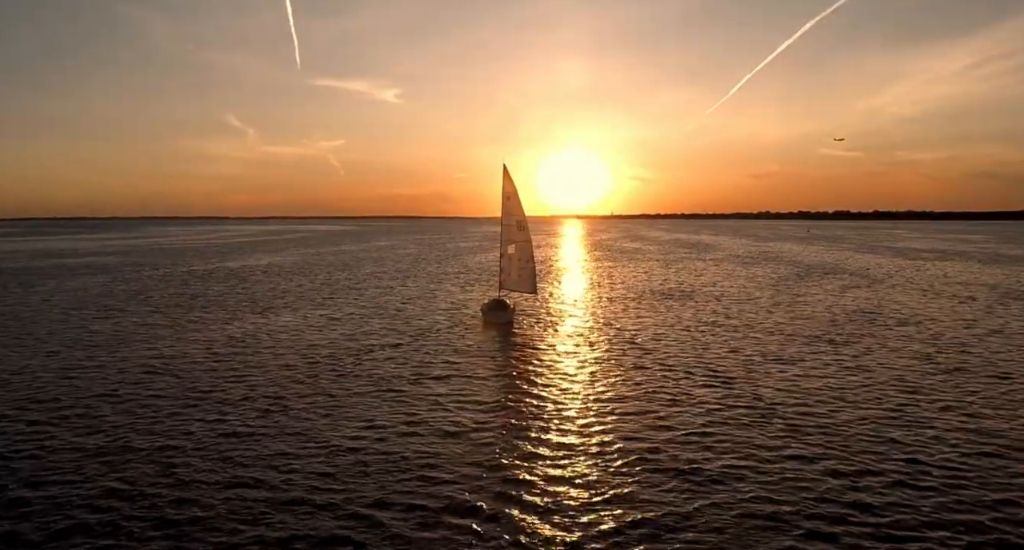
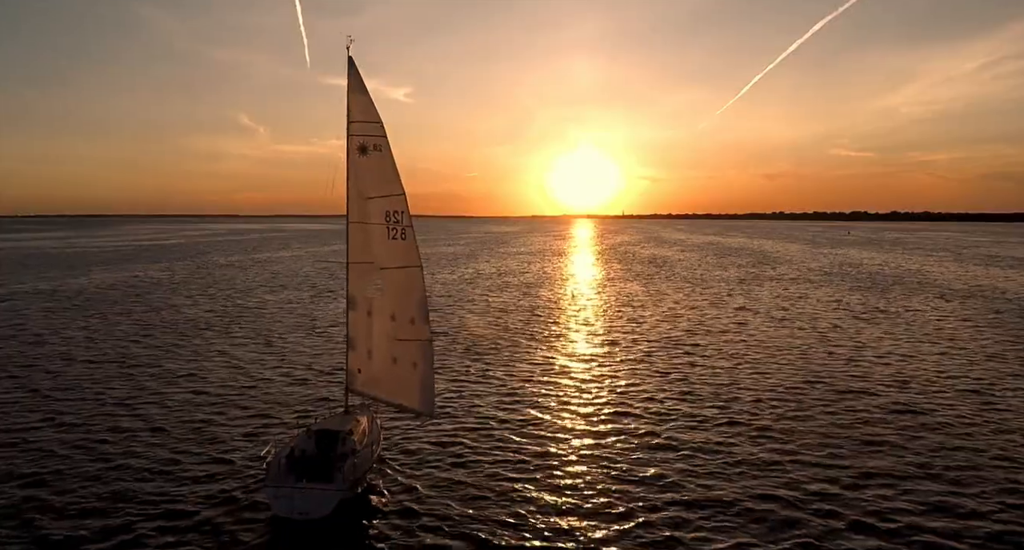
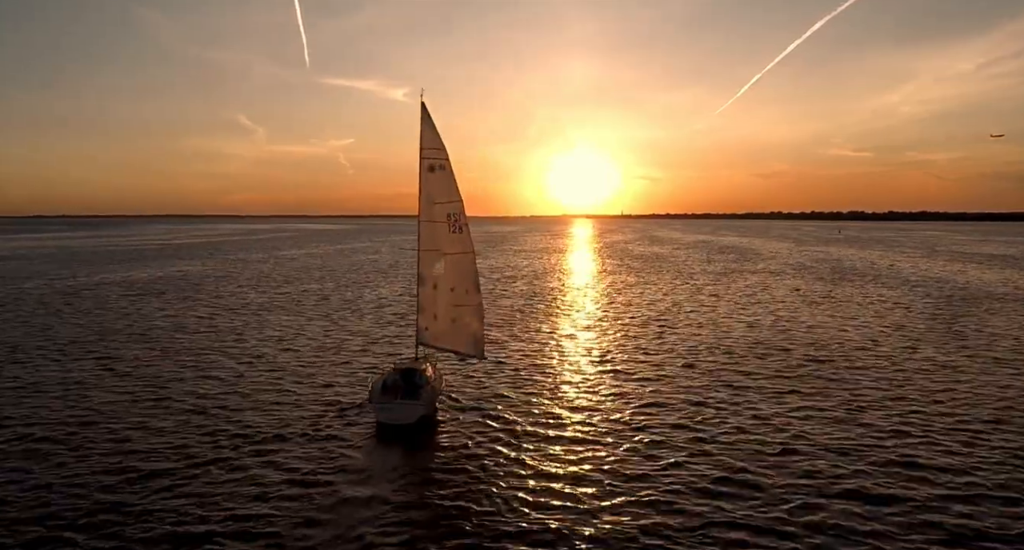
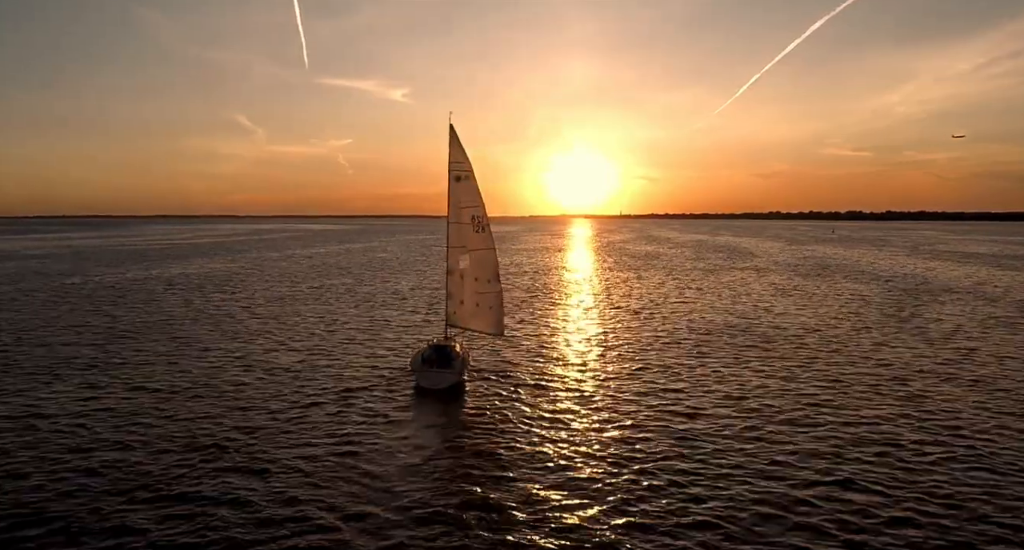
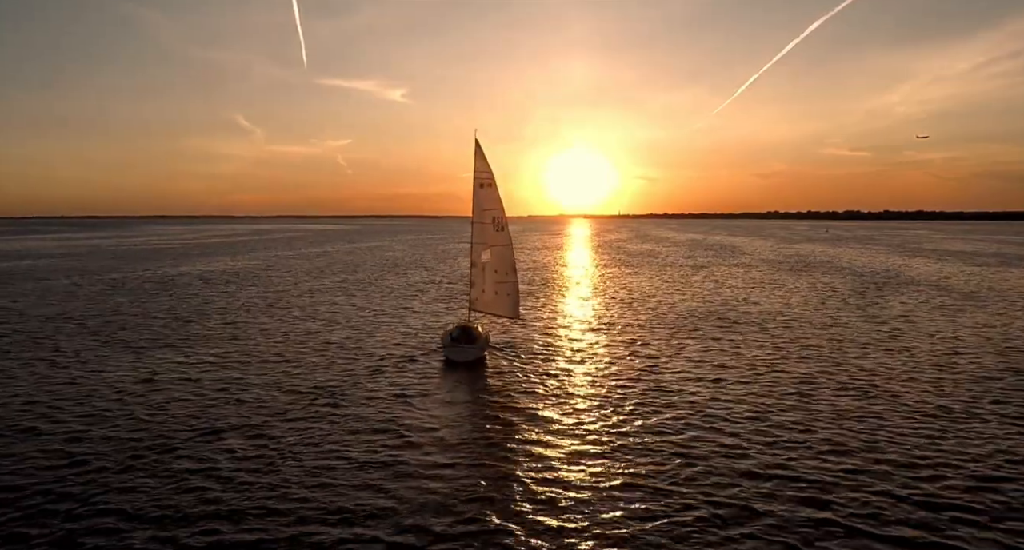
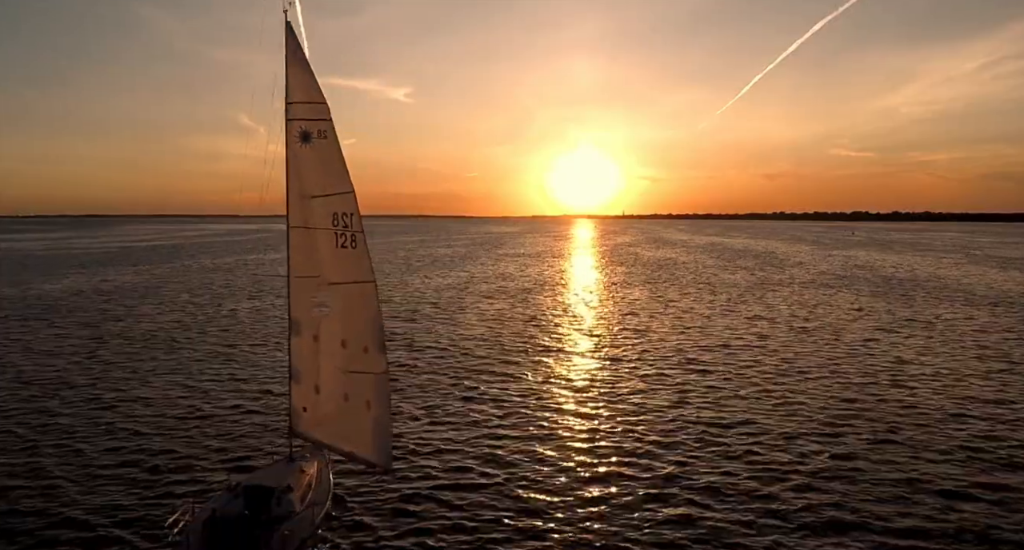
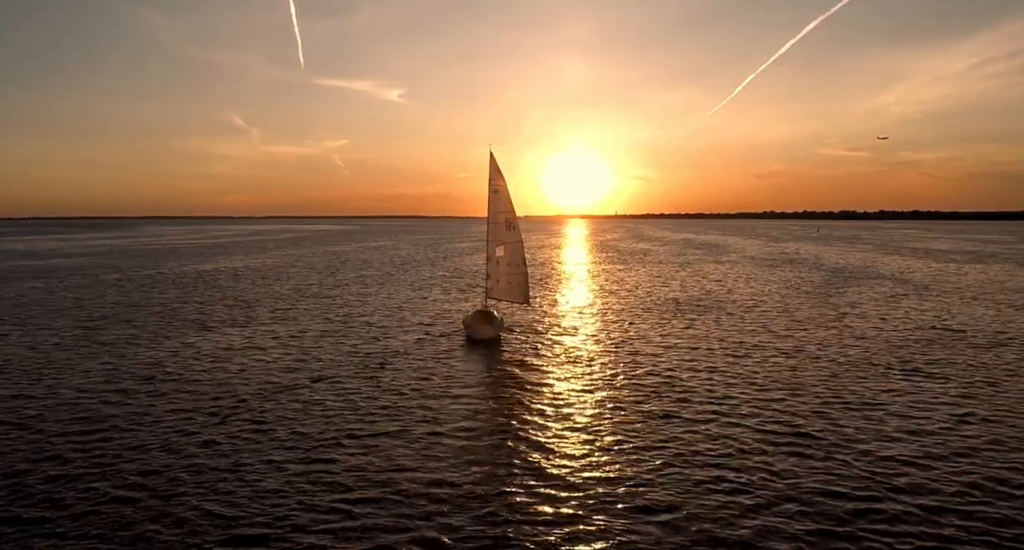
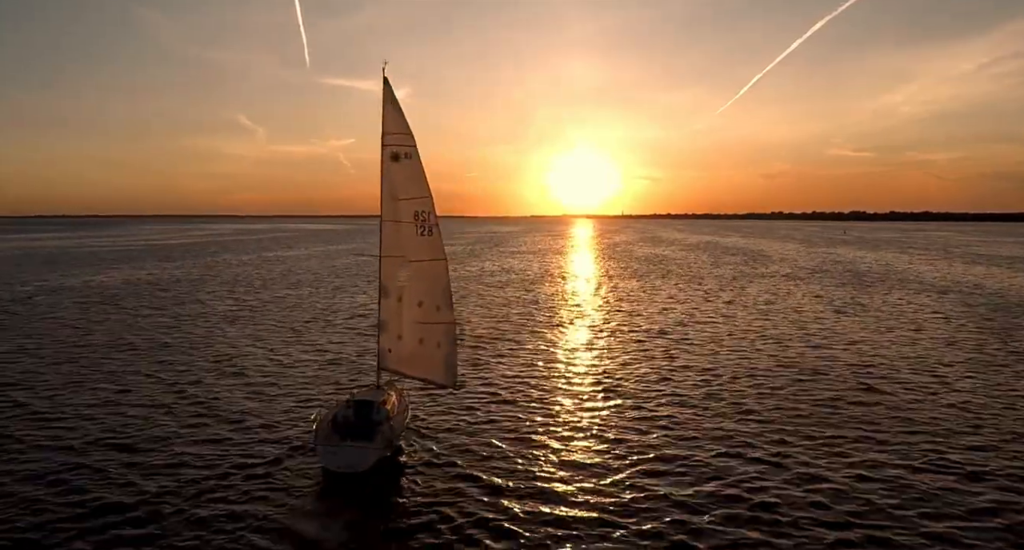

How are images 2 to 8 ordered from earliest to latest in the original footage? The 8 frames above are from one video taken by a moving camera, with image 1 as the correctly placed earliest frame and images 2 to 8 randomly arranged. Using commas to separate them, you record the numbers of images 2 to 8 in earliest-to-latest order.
7, 5, 4, 3, 8, 2, 6
